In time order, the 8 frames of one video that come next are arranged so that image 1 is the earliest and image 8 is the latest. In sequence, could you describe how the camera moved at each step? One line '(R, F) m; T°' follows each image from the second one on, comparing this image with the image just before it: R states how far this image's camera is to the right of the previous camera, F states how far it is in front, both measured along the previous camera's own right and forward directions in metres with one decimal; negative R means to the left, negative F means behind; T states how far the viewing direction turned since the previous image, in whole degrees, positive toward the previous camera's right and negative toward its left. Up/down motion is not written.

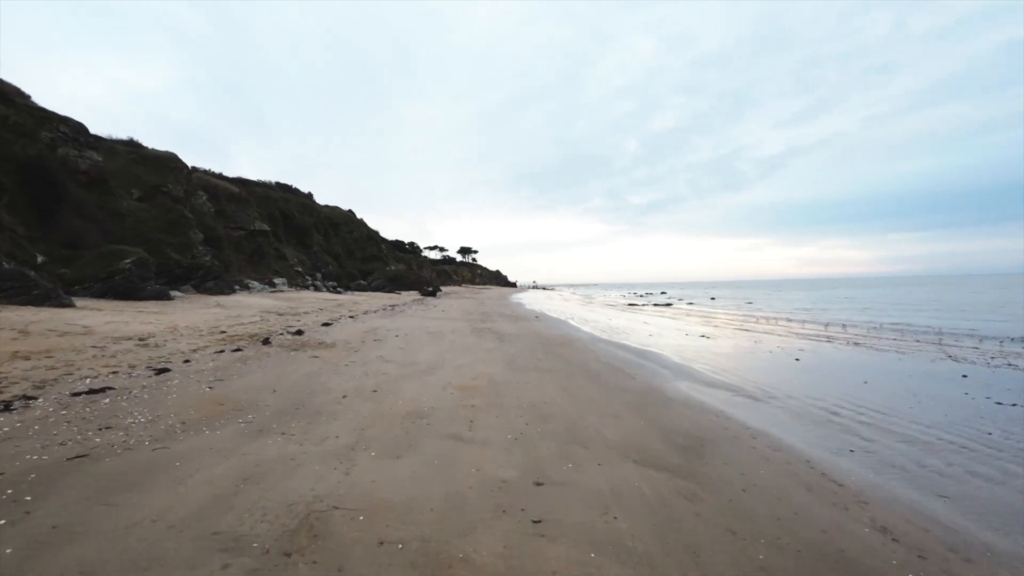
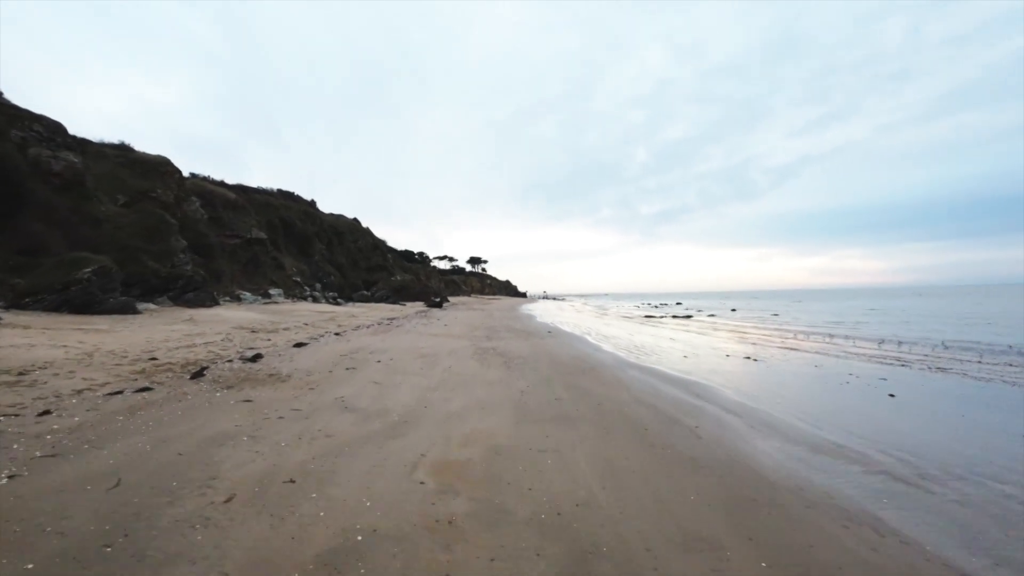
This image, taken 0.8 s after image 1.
(0.0, +1.9) m; -1°
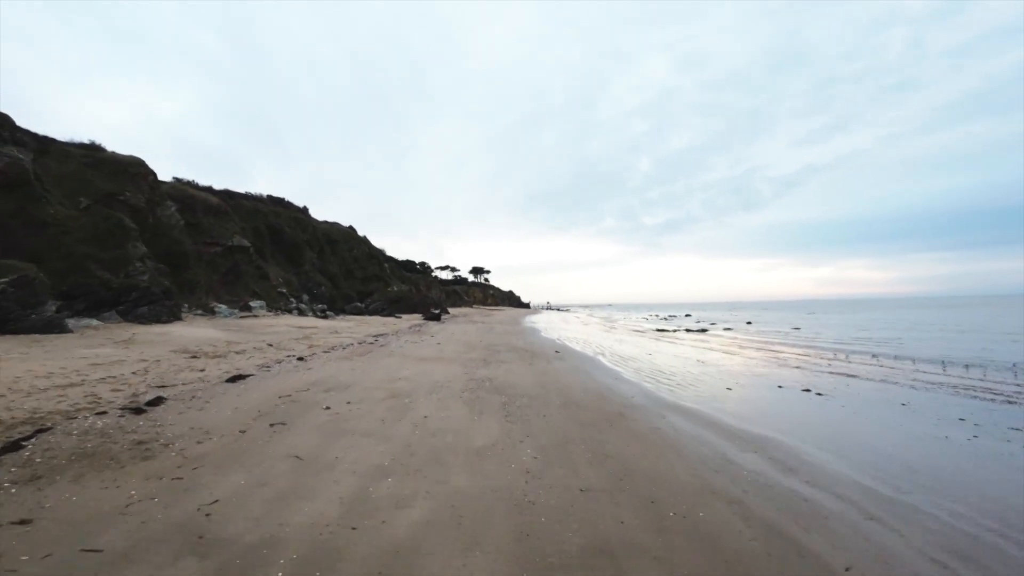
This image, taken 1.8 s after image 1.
(0.0, +2.1) m; 0°
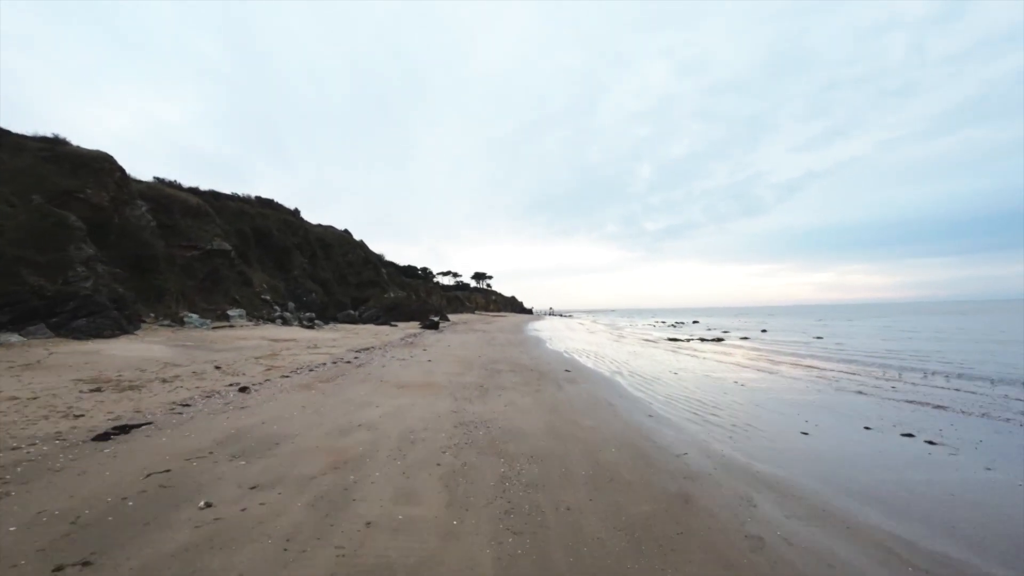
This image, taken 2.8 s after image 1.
(0.0, +2.2) m; 0°
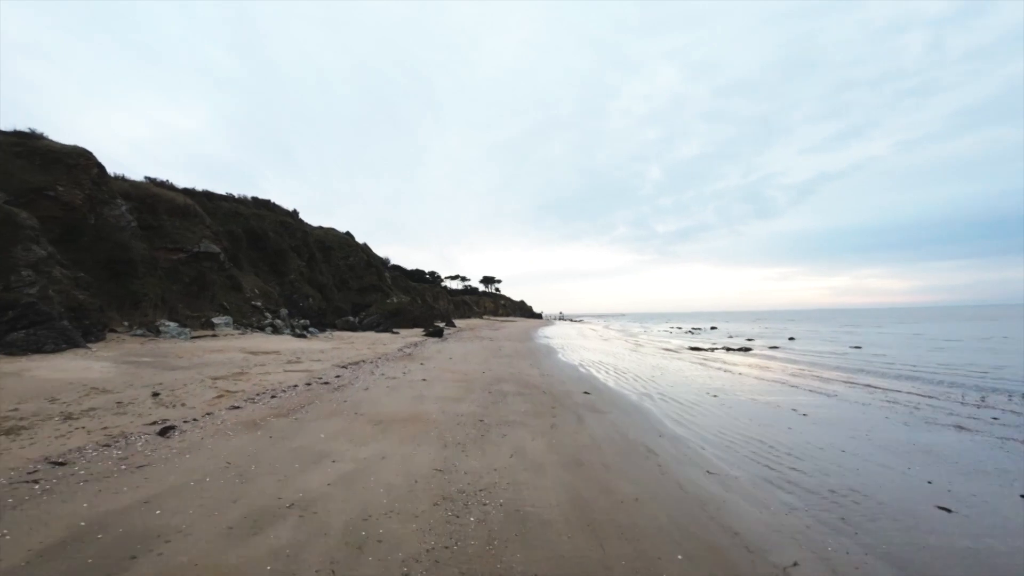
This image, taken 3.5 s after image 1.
(0.0, +2.0) m; -1°
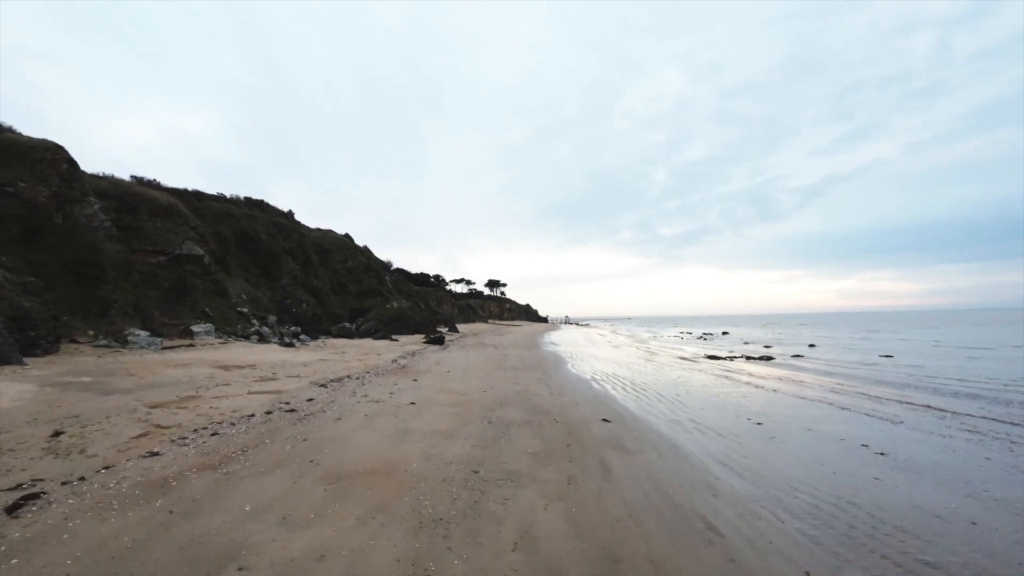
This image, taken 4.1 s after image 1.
(0.0, +1.8) m; -1°
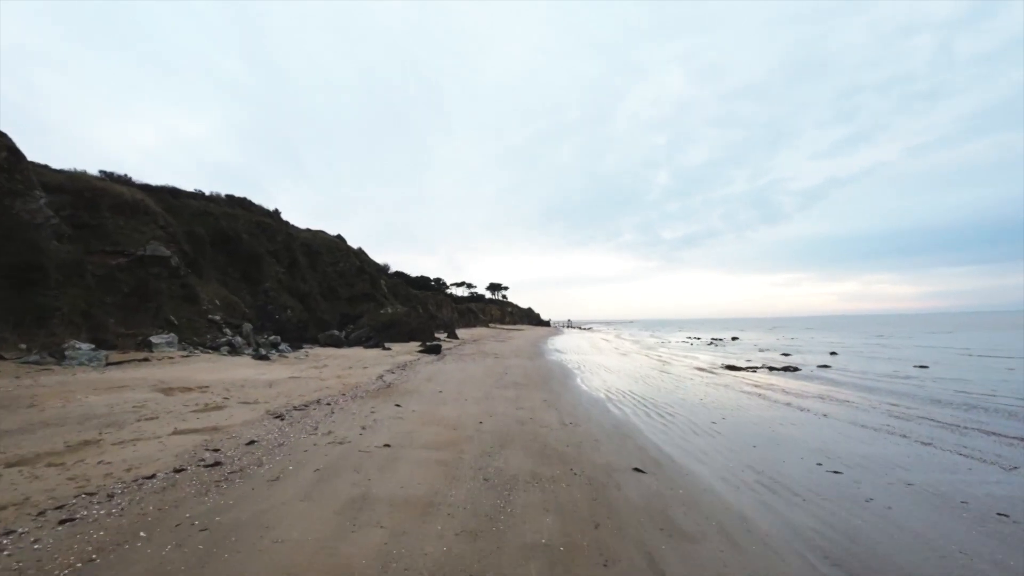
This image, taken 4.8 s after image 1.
(0.0, +2.2) m; 0°
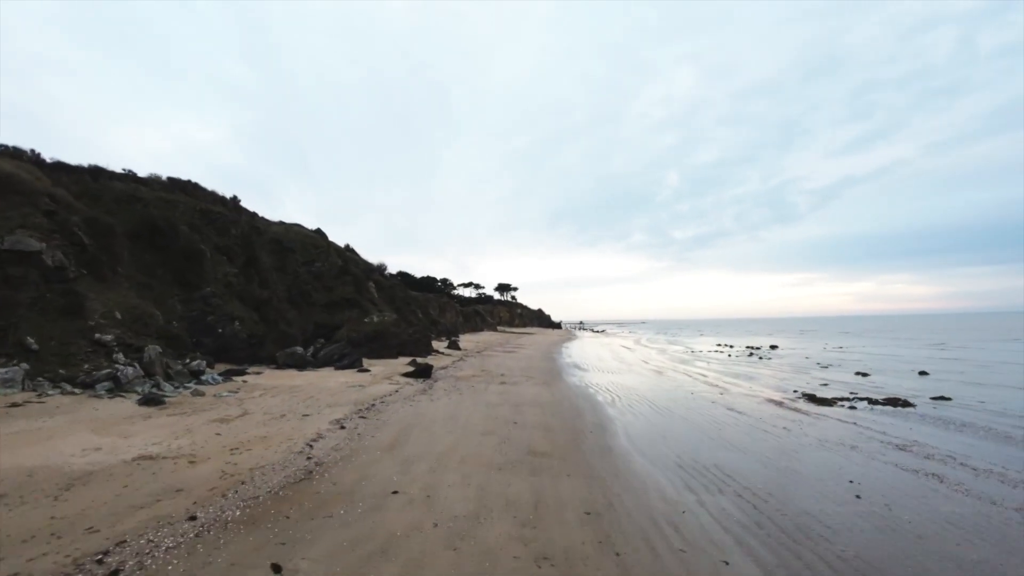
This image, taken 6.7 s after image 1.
(-0.1, +6.0) m; -1°
